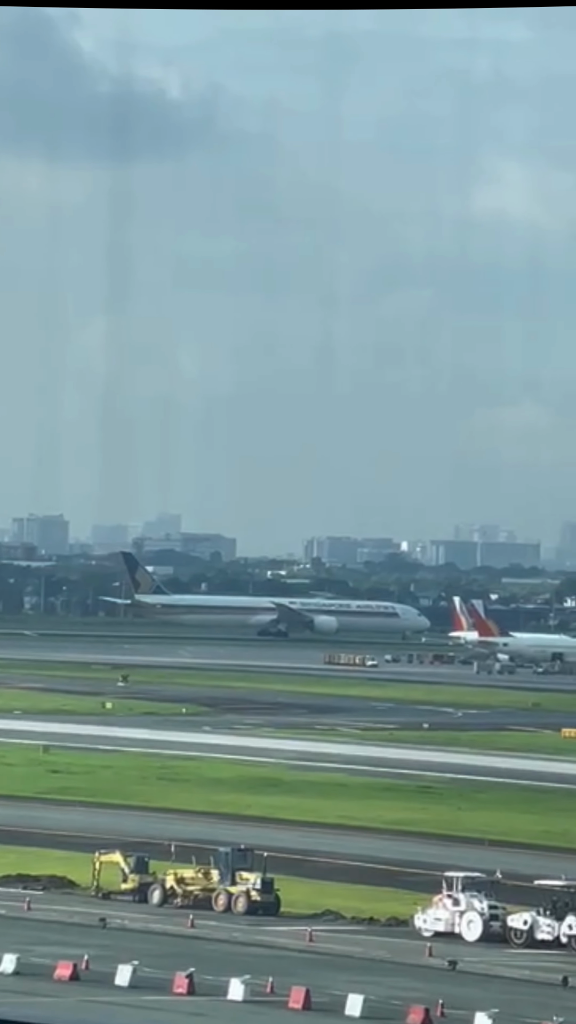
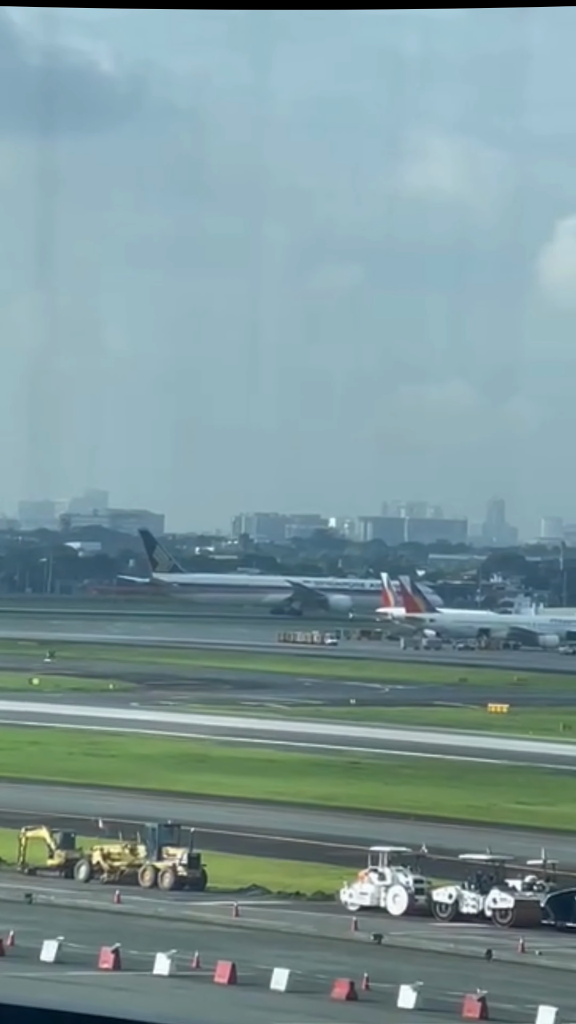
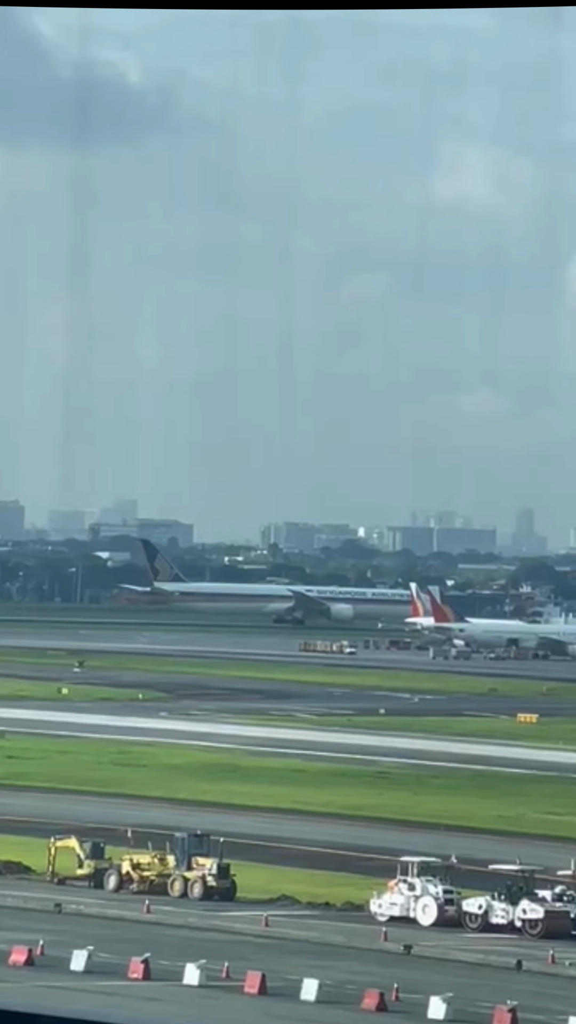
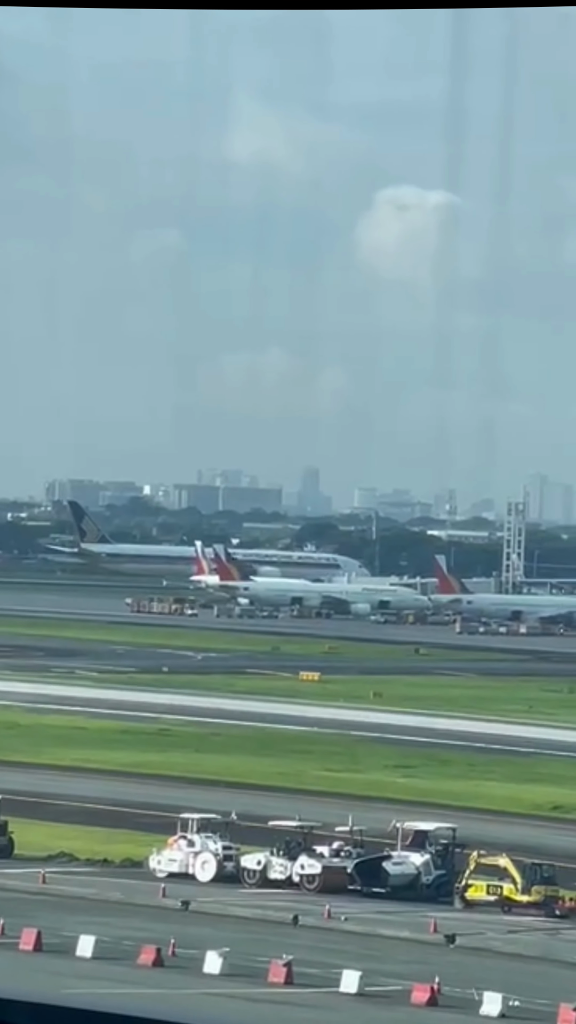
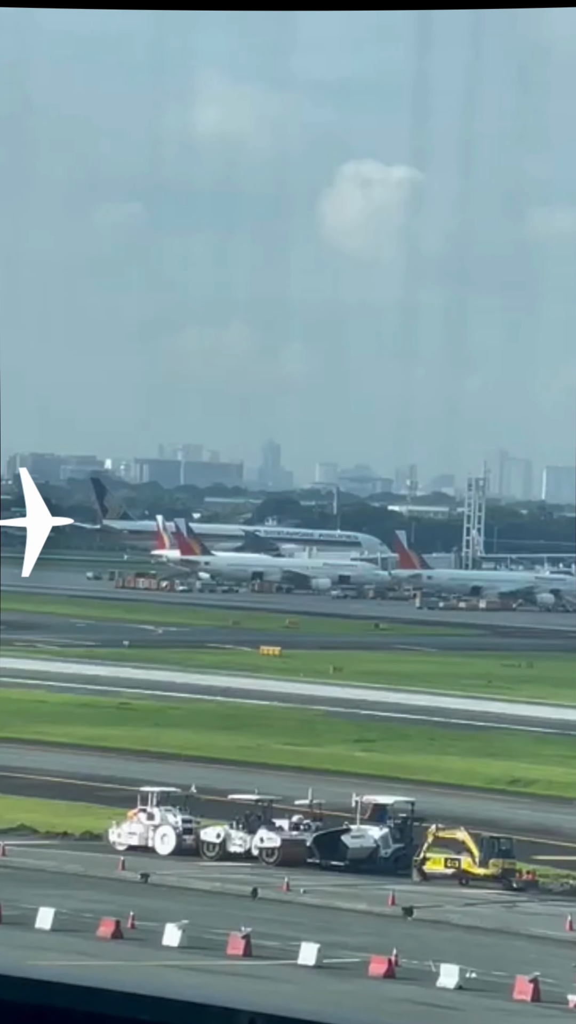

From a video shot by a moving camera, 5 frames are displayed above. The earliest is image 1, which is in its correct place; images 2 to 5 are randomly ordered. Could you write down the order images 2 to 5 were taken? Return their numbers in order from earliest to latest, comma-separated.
3, 2, 4, 5
